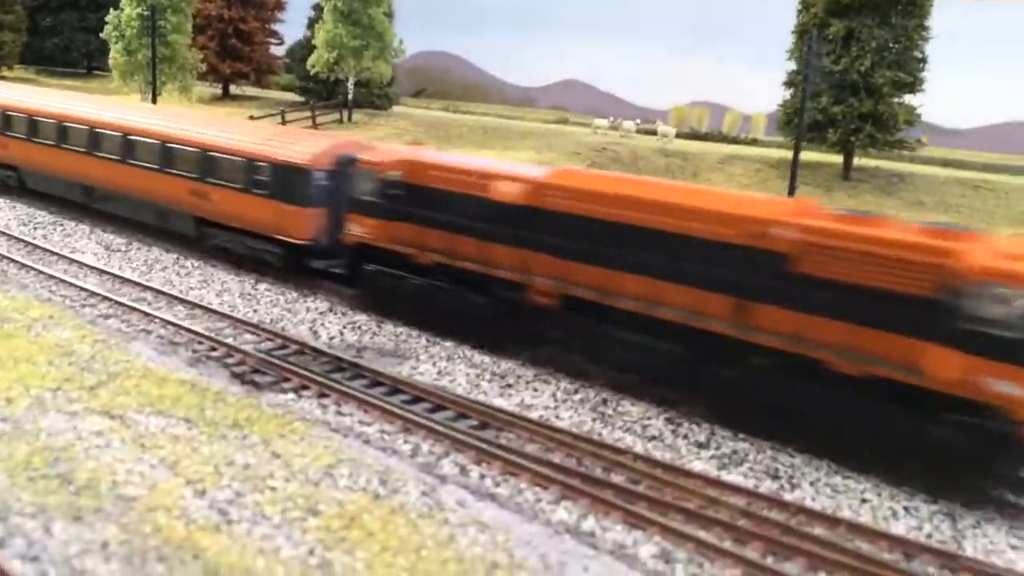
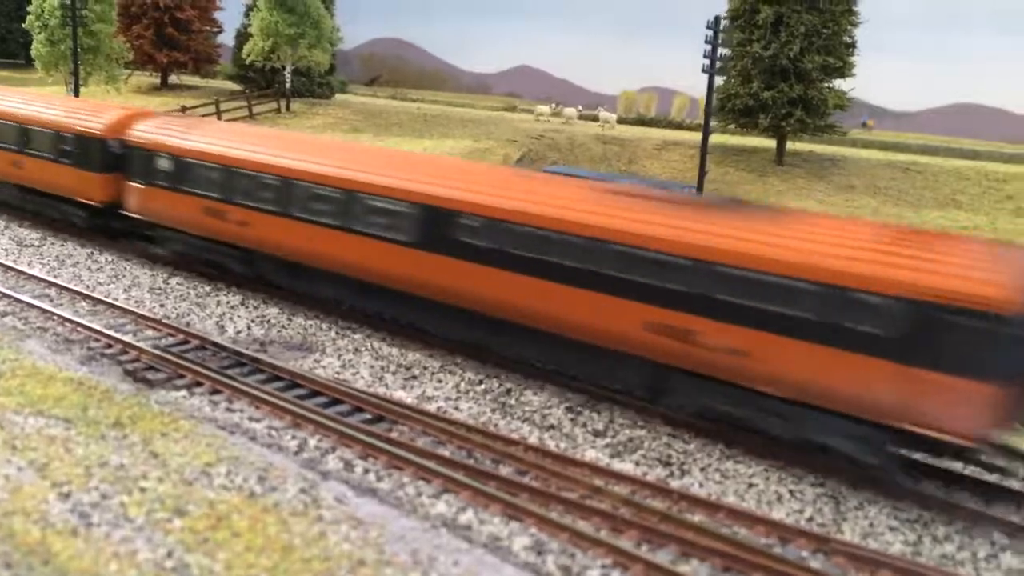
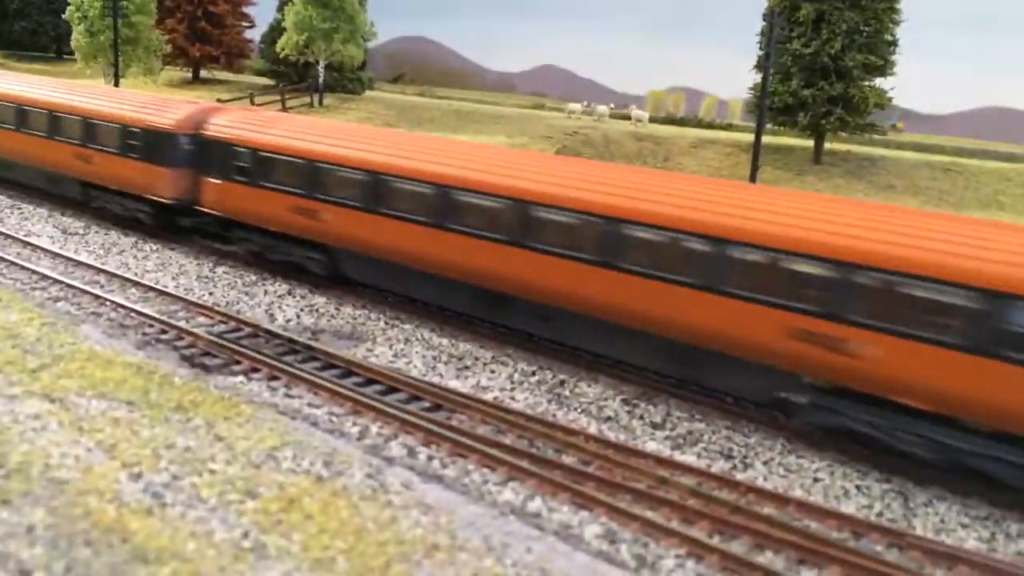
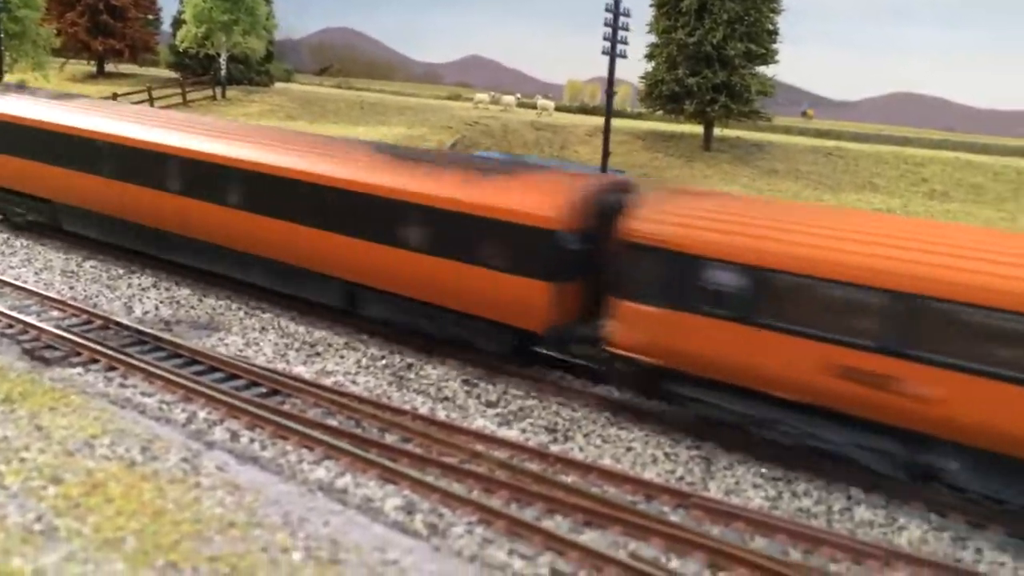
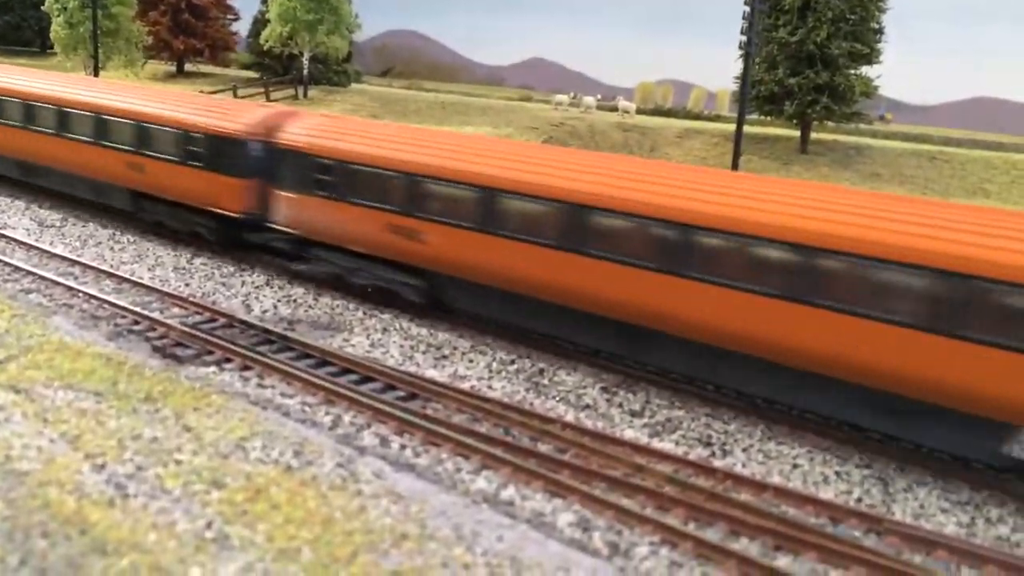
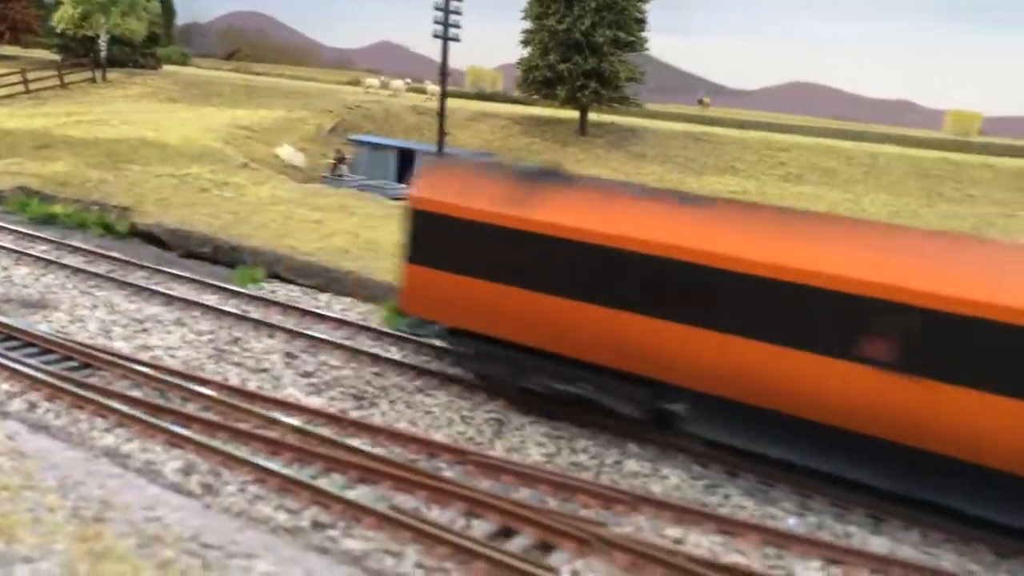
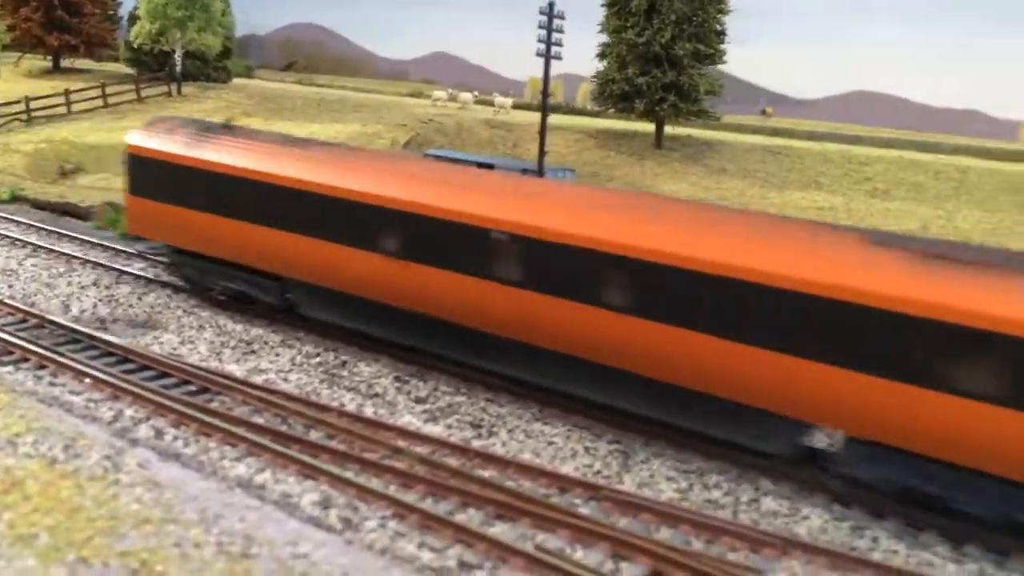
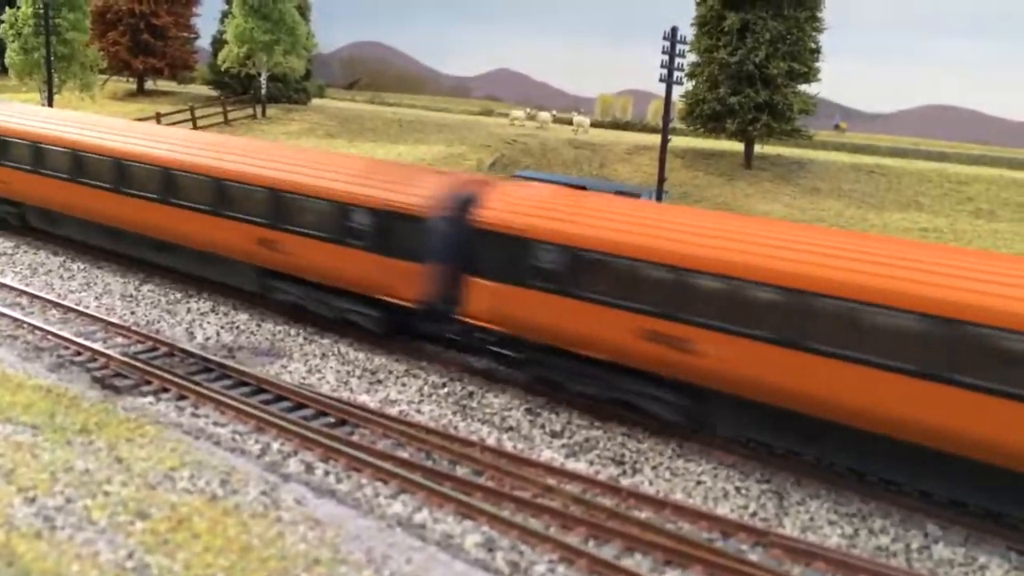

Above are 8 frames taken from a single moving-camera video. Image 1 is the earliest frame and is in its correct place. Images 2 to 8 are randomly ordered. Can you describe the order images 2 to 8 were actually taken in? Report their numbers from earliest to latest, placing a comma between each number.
3, 5, 2, 8, 4, 7, 6
